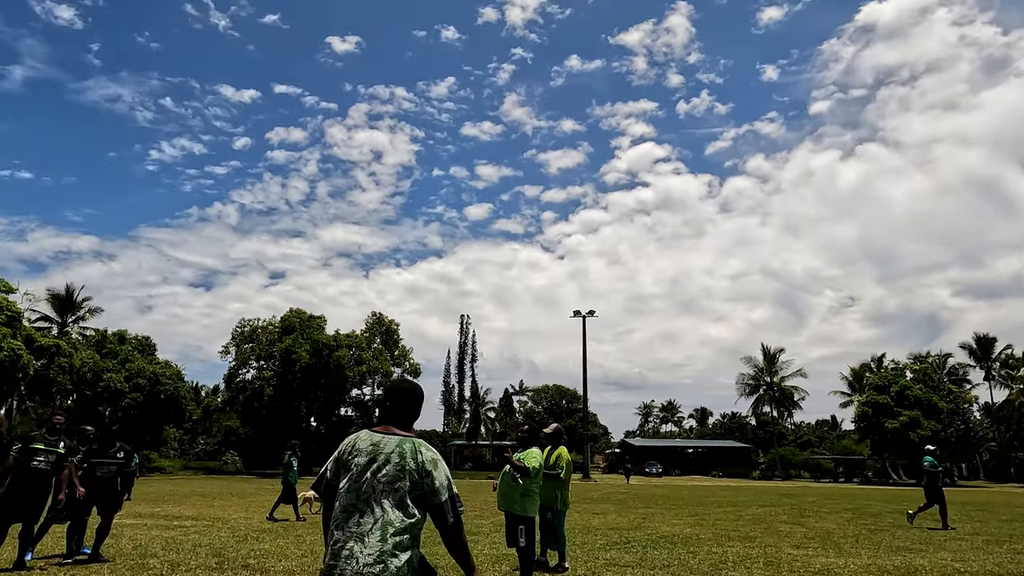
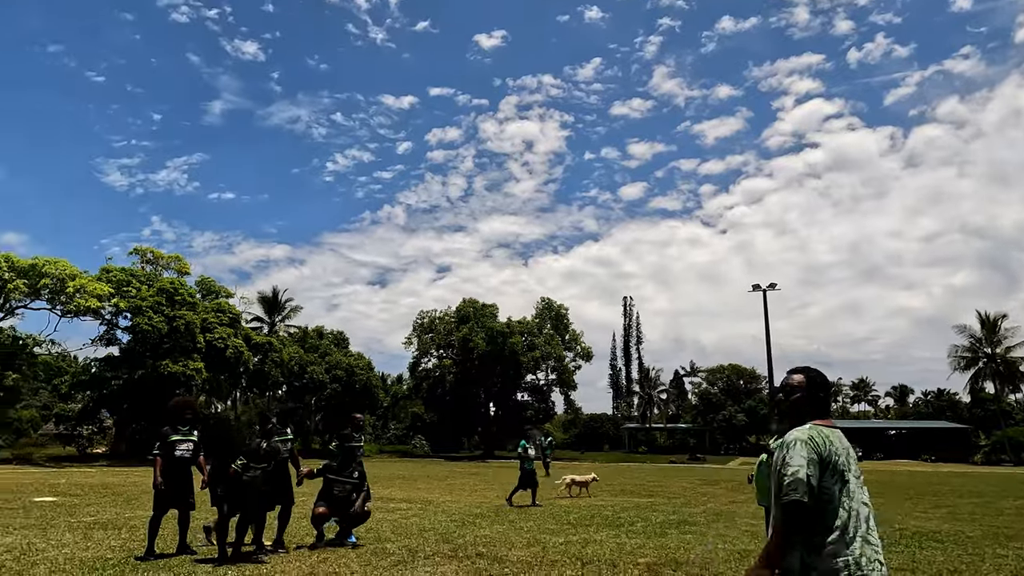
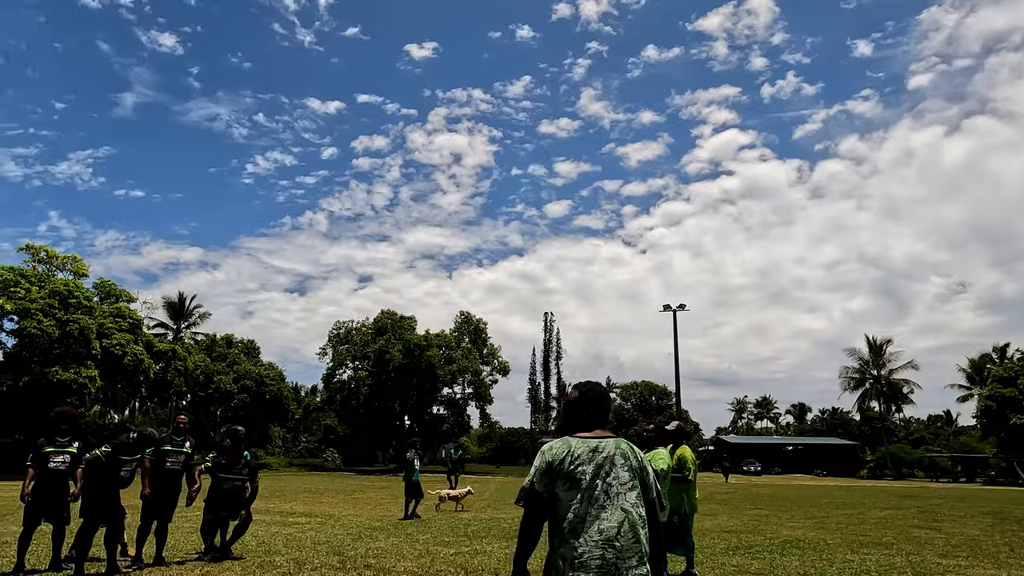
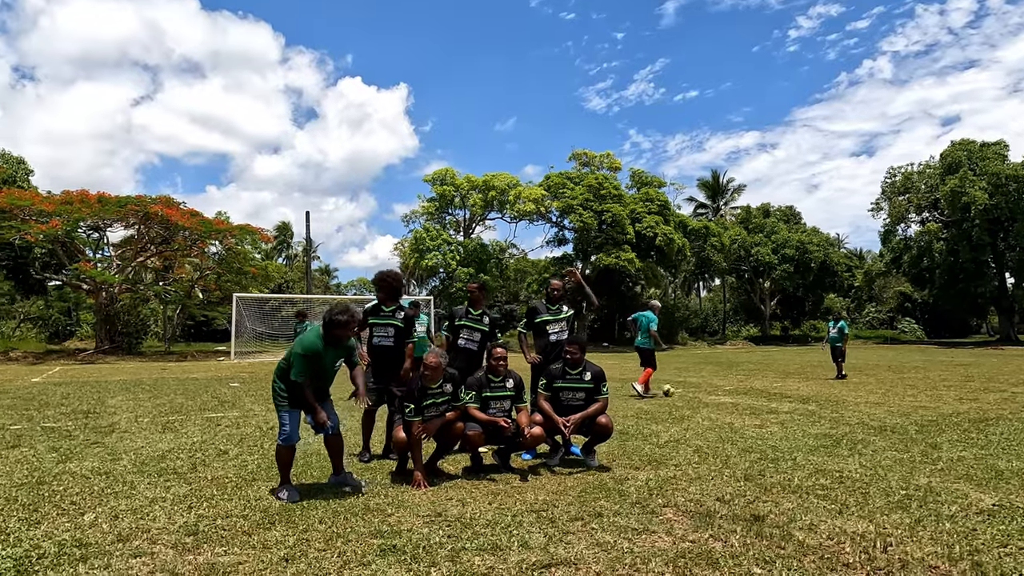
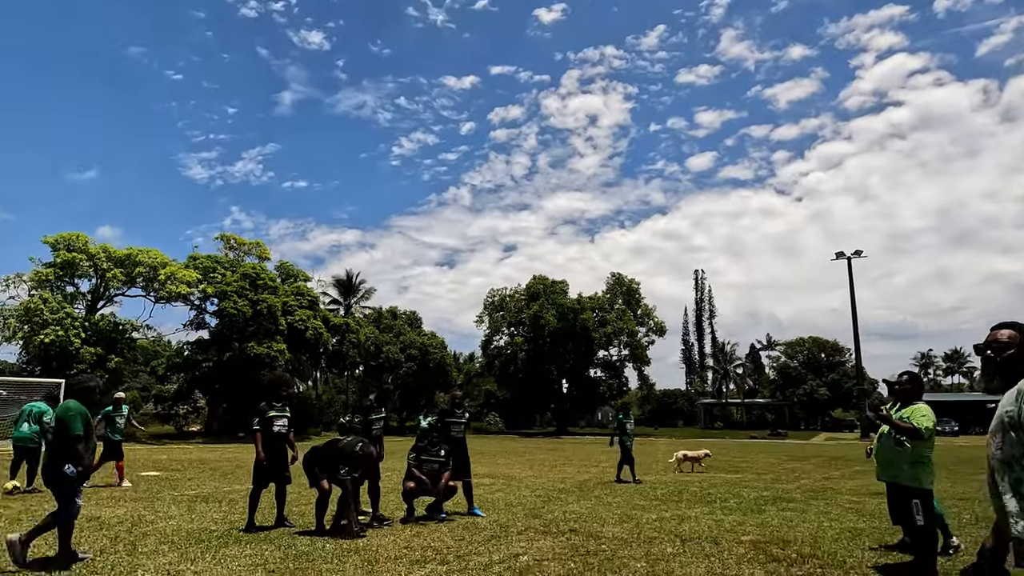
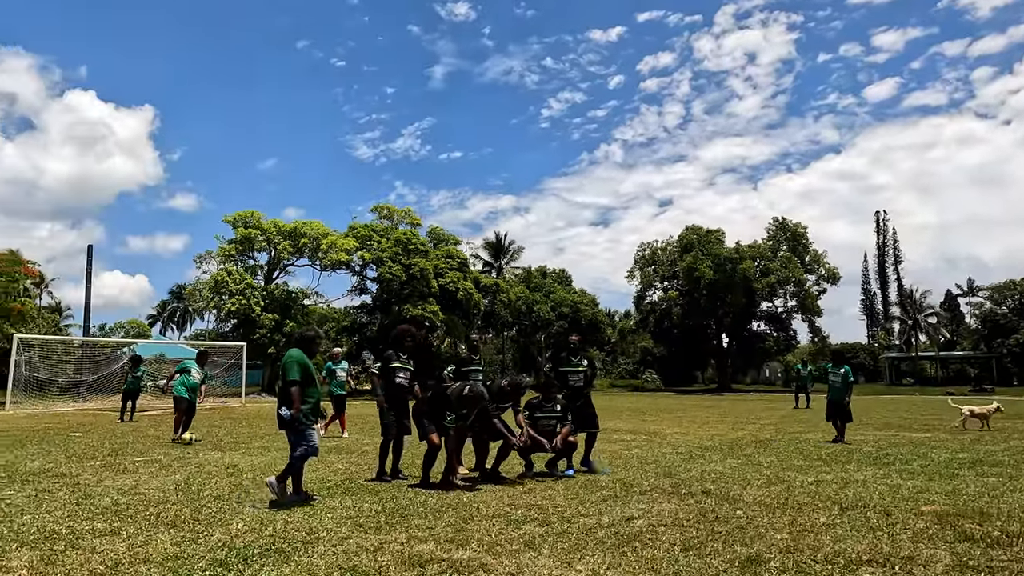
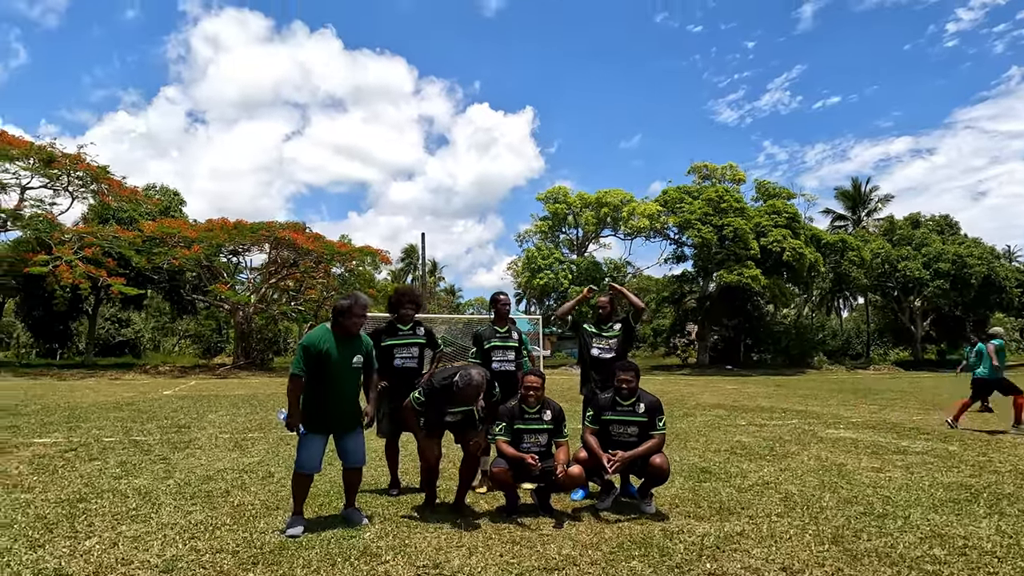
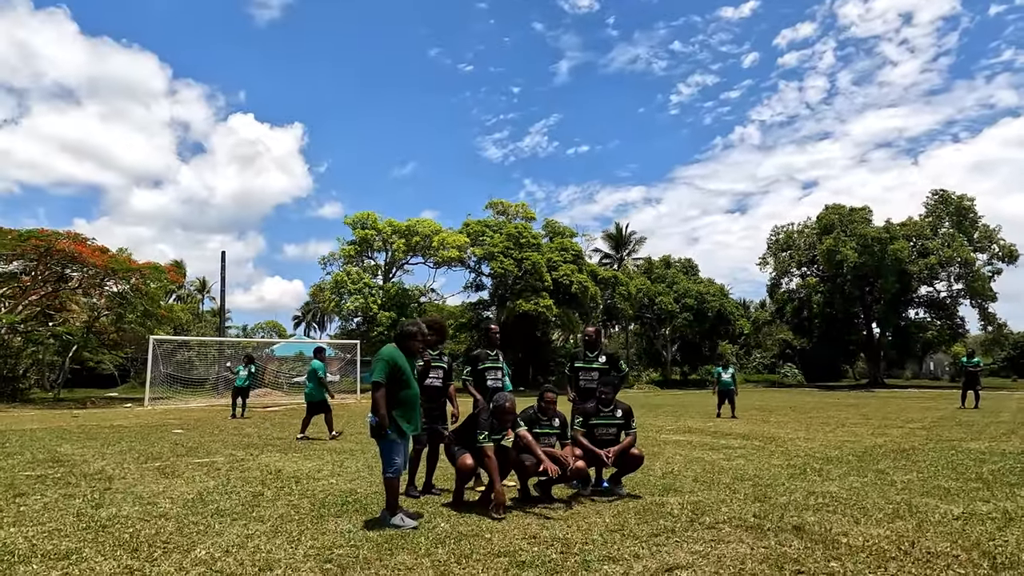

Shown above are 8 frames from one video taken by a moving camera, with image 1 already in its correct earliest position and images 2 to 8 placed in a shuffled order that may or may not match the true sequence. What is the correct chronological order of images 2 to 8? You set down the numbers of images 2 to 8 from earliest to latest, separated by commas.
3, 2, 5, 6, 8, 4, 7
